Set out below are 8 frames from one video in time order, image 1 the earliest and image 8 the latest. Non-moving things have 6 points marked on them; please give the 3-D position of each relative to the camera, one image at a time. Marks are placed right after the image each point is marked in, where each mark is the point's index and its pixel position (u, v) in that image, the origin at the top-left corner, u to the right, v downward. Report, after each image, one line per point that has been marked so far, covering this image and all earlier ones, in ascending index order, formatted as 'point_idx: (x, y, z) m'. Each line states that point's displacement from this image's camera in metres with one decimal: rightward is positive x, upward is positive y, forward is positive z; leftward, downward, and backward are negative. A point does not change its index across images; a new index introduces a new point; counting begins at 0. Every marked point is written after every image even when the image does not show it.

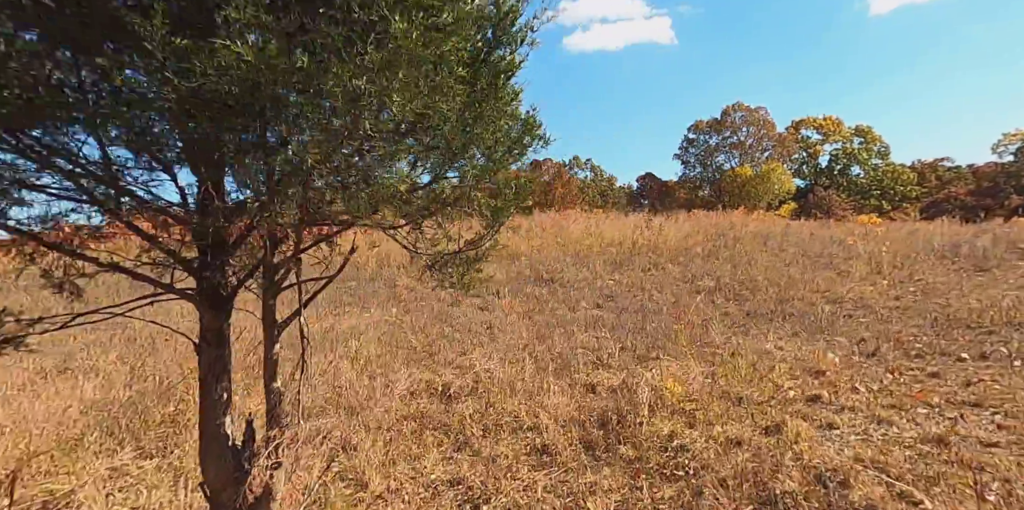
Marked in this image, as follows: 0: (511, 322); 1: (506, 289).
0: (0.0, -0.7, +6.4) m
1: (-0.1, -0.5, +8.5) m
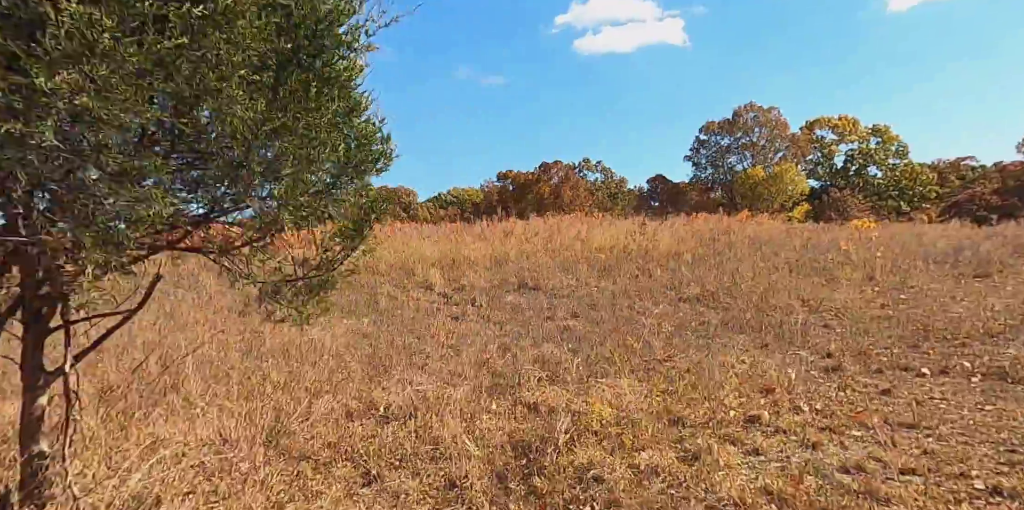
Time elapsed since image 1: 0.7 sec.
0: (-0.3, -0.8, +6.4) m
1: (-0.3, -0.6, +8.5) m
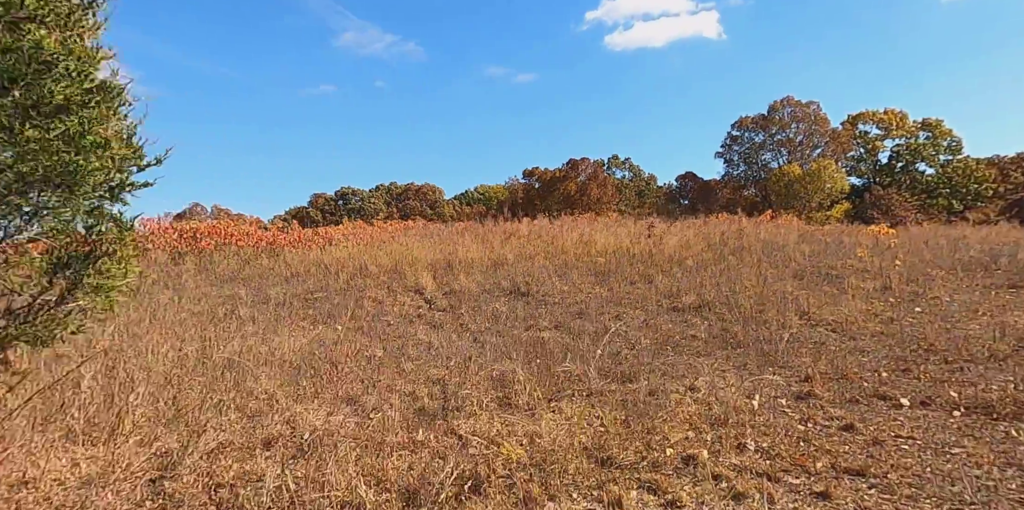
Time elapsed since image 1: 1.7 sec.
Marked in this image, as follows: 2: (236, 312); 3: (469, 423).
0: (-0.6, -0.9, +6.2) m
1: (-0.5, -0.7, +8.2) m
2: (-3.1, -0.6, +7.1) m
3: (-0.3, -1.2, +4.0) m
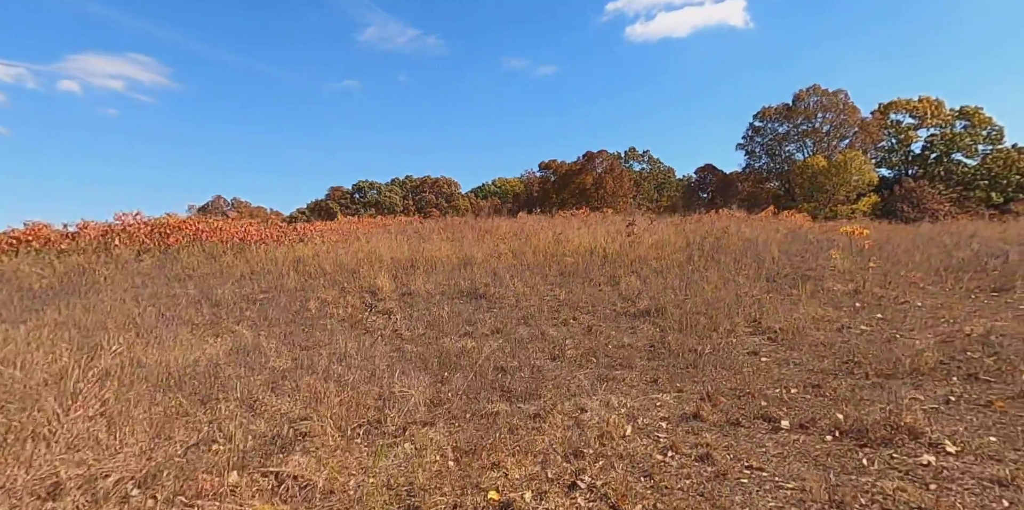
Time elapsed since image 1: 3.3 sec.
0: (-1.4, -0.9, +6.0) m
1: (-1.2, -0.7, +8.1) m
2: (-3.8, -0.7, +7.1) m
3: (-1.2, -1.2, +3.9) m
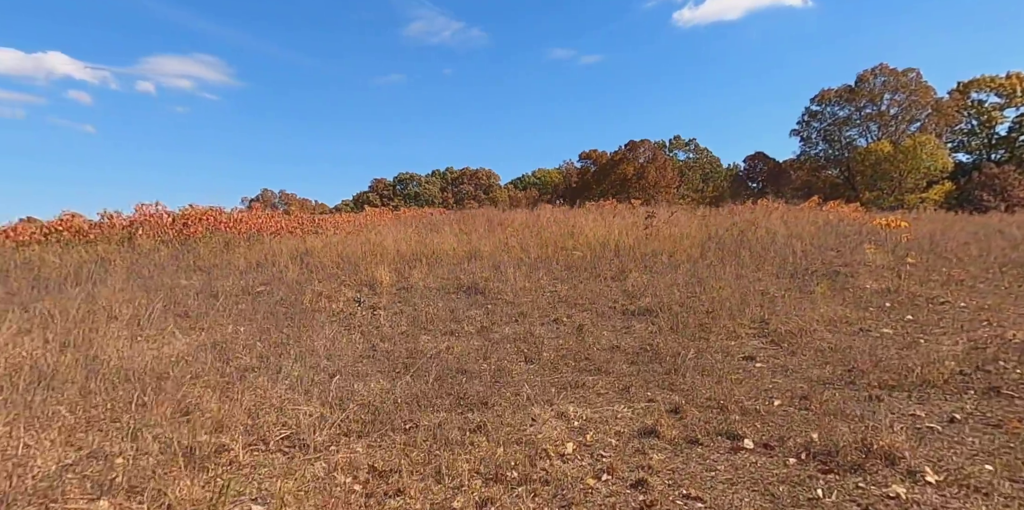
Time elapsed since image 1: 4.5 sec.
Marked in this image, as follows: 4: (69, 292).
0: (-1.7, -0.9, +5.8) m
1: (-1.3, -0.6, +7.8) m
2: (-4.0, -0.6, +7.0) m
3: (-1.6, -1.2, +3.6) m
4: (-5.4, -0.4, +7.7) m
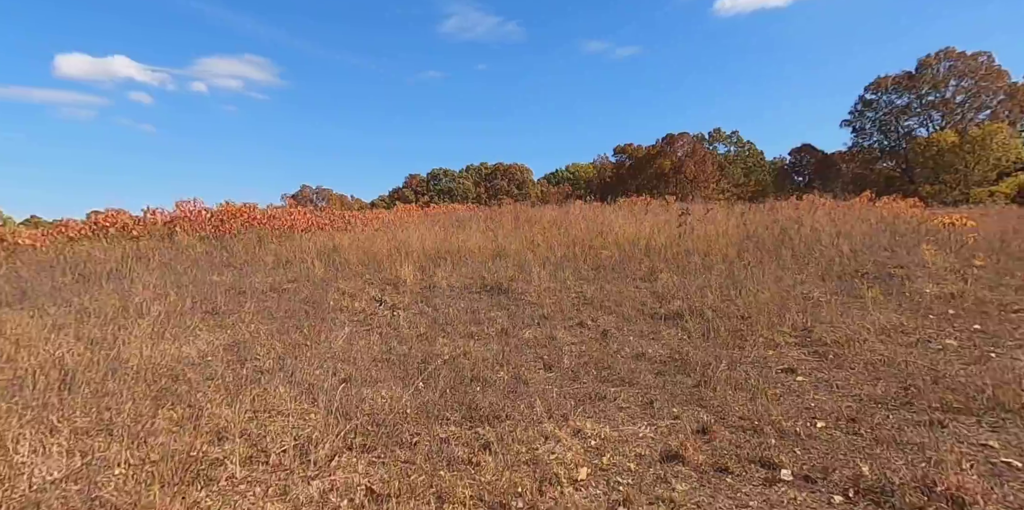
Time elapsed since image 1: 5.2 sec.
0: (-1.5, -0.9, +5.6) m
1: (-1.0, -0.6, +7.5) m
2: (-3.7, -0.6, +6.9) m
3: (-1.6, -1.2, +3.4) m
4: (-5.1, -0.3, +7.7) m
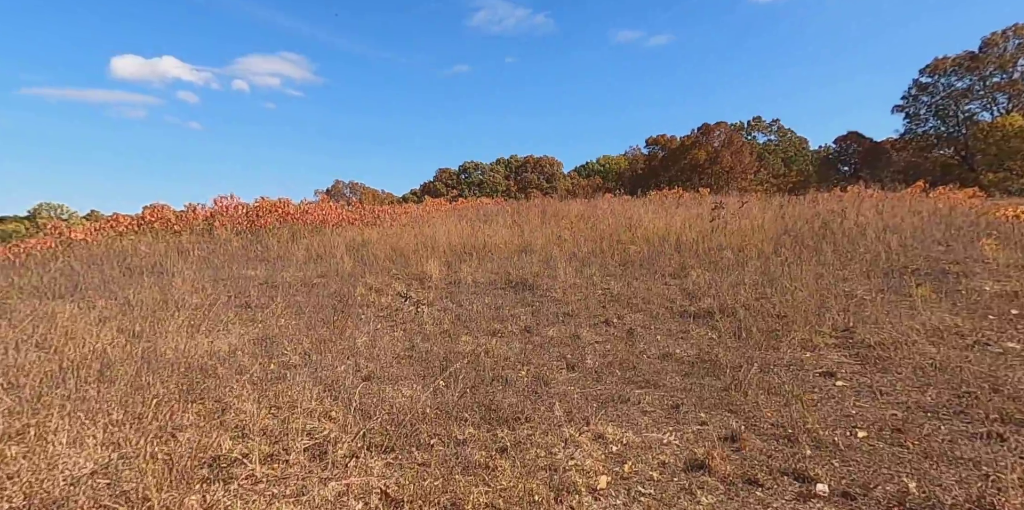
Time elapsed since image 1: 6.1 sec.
0: (-1.3, -0.9, +5.5) m
1: (-0.7, -0.5, +7.5) m
2: (-3.4, -0.5, +7.0) m
3: (-1.5, -1.2, +3.4) m
4: (-4.8, -0.3, +7.8) m
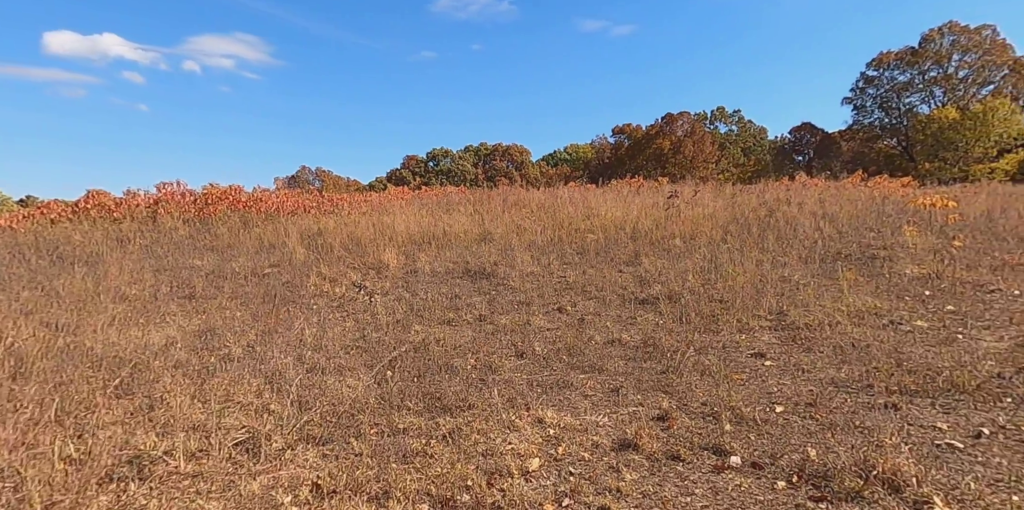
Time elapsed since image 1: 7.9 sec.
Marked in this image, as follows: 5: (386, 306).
0: (-1.7, -0.8, +5.6) m
1: (-1.2, -0.4, +7.5) m
2: (-3.9, -0.4, +6.9) m
3: (-1.8, -1.2, +3.4) m
4: (-5.4, -0.2, +7.7) m
5: (-1.4, -0.6, +6.8) m
